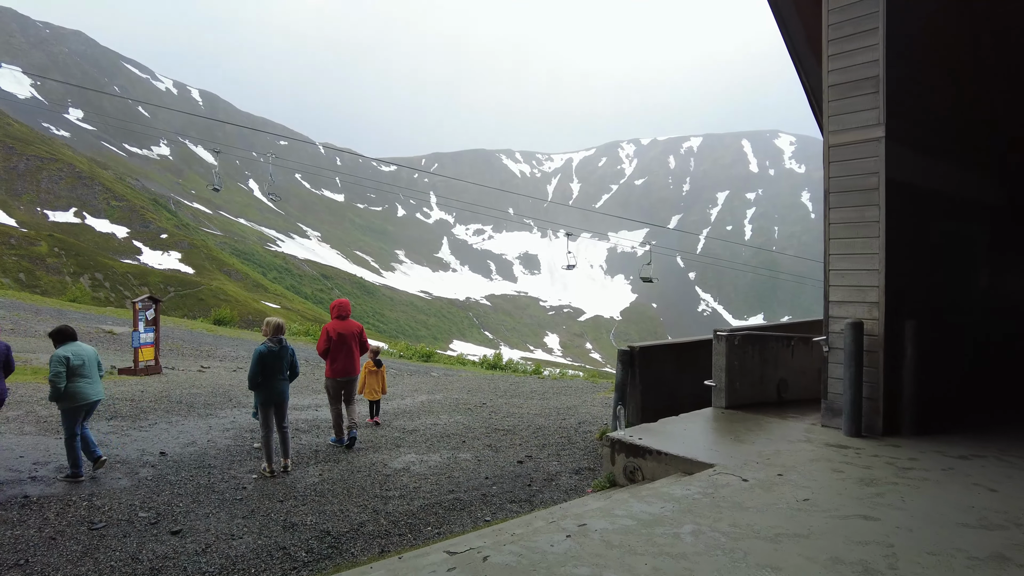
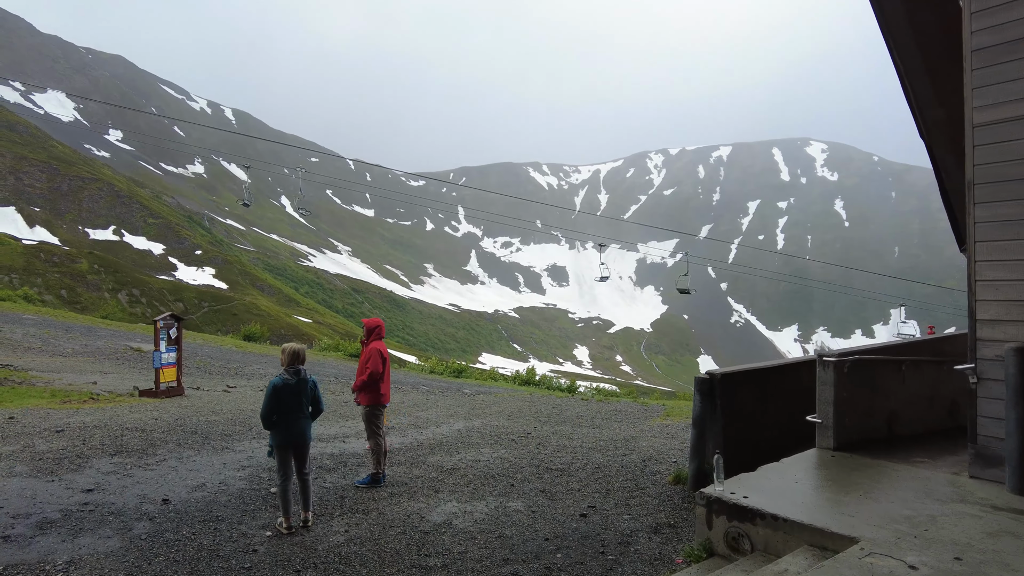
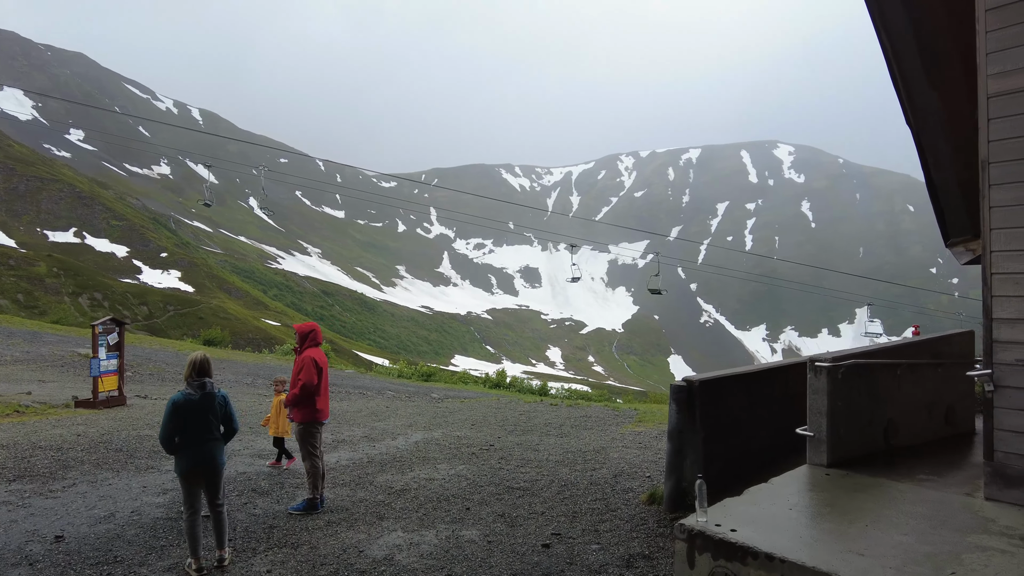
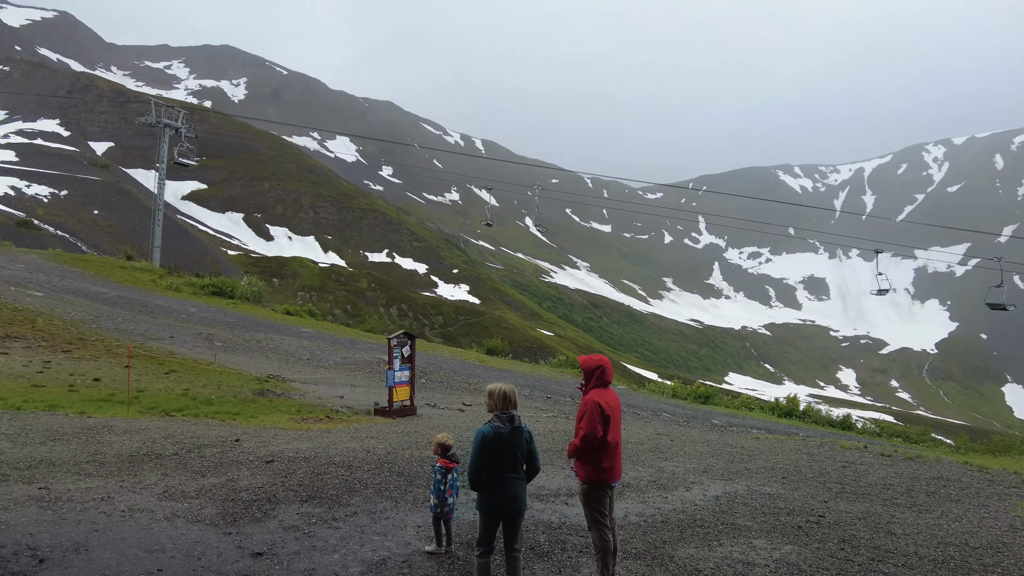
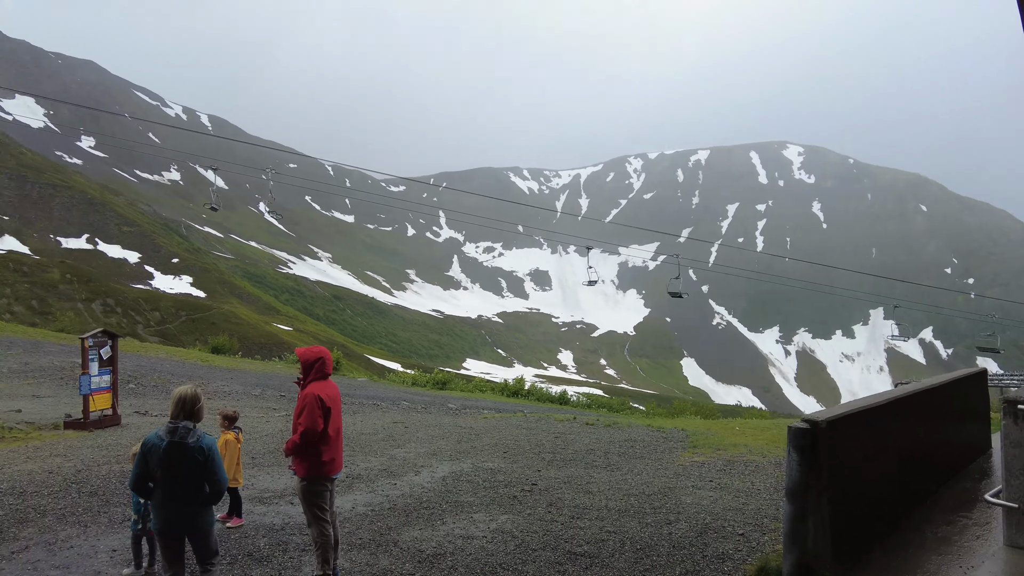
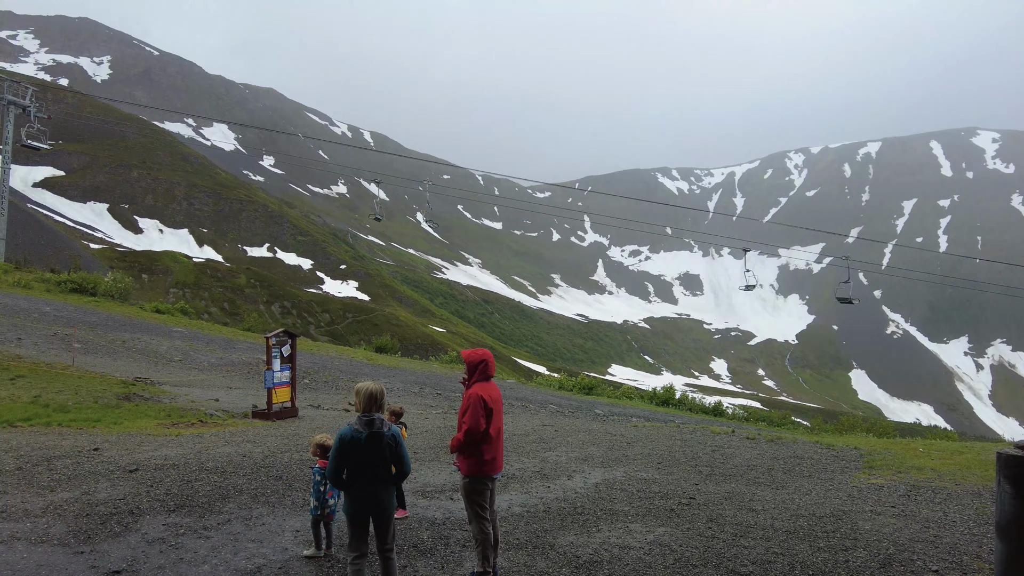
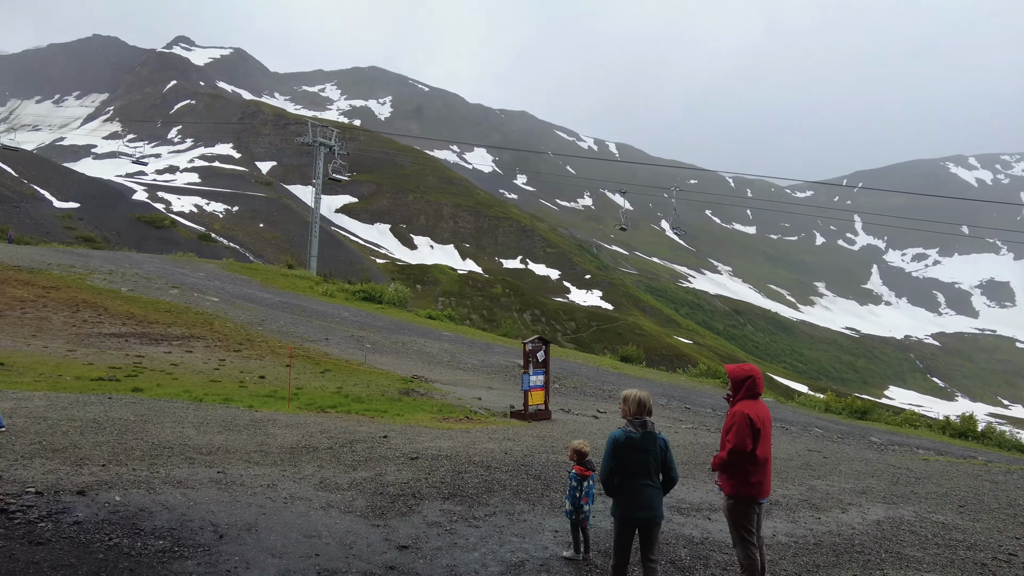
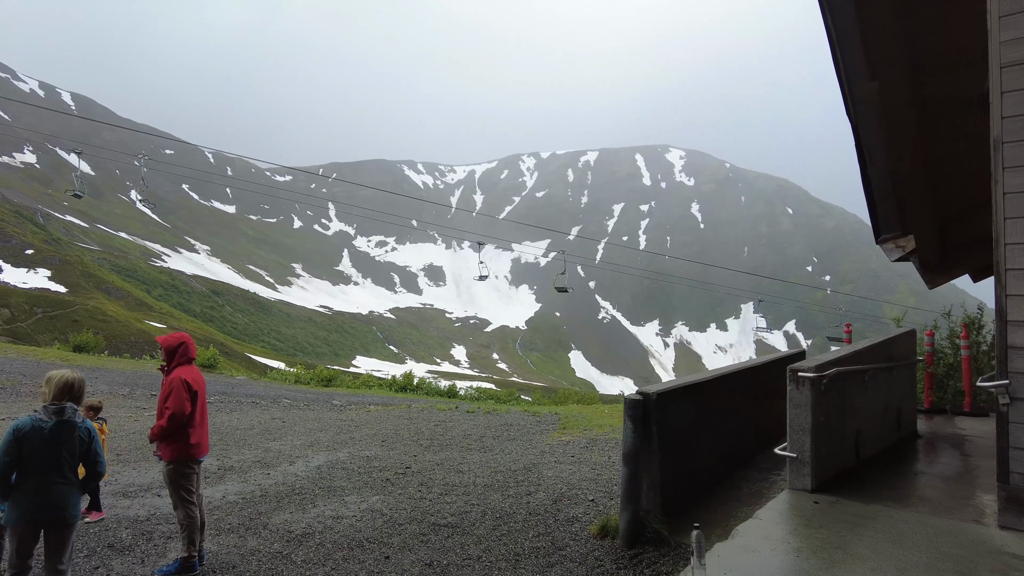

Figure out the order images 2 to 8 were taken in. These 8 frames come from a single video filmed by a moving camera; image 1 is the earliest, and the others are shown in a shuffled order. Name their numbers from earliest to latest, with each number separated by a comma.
2, 3, 8, 5, 6, 4, 7
